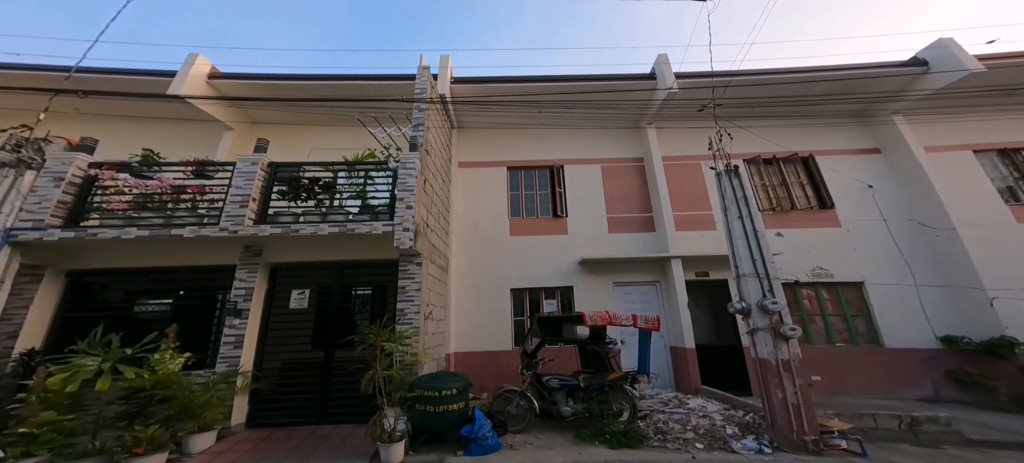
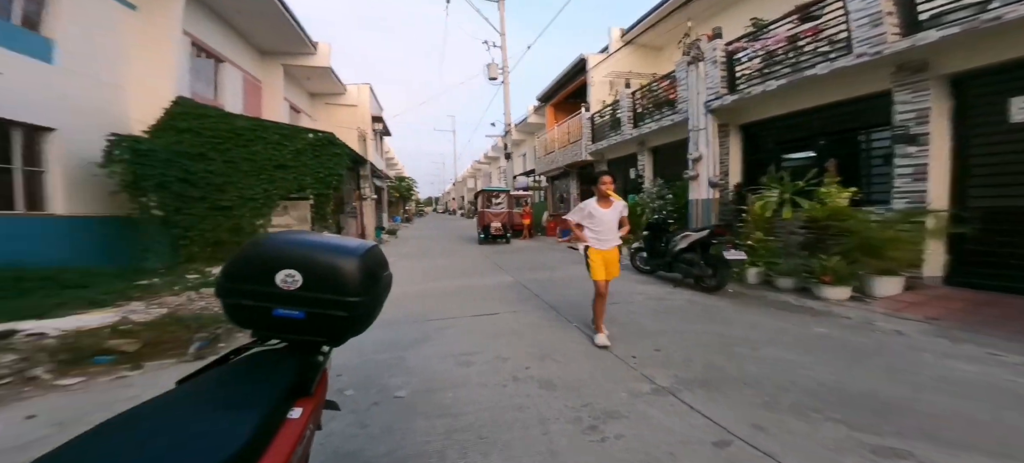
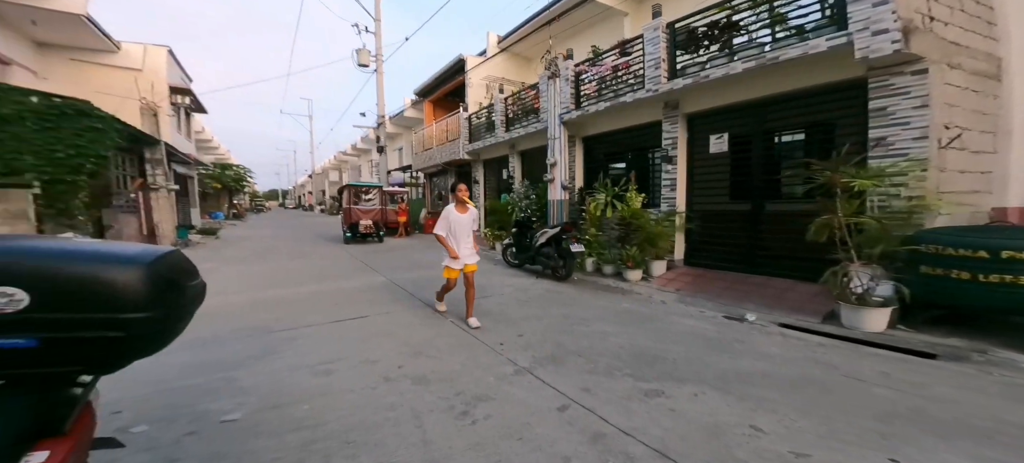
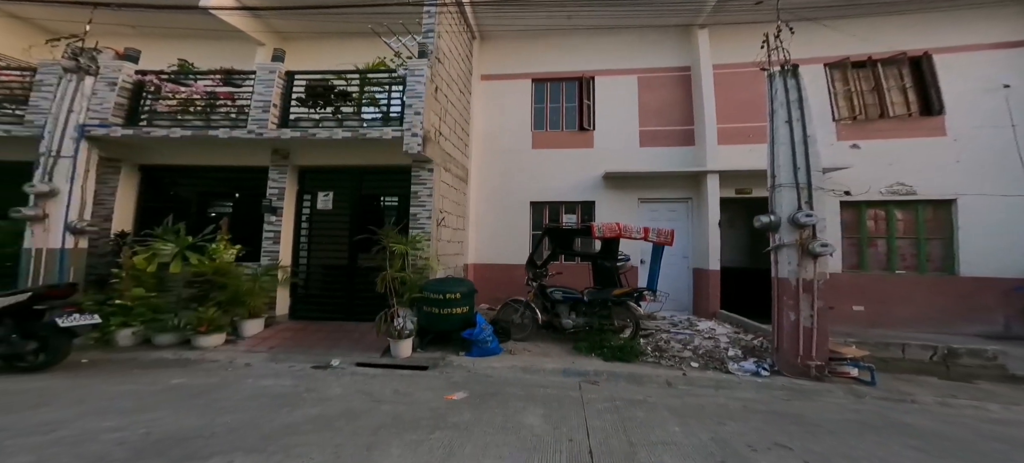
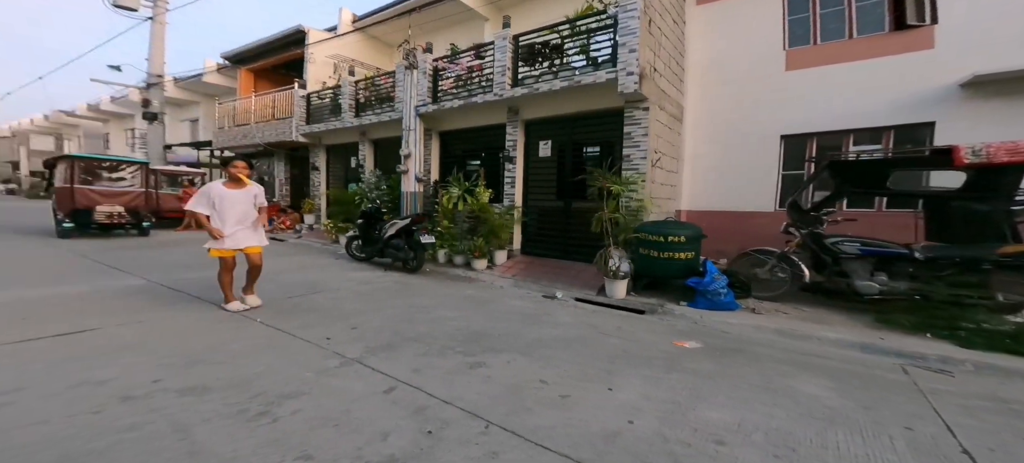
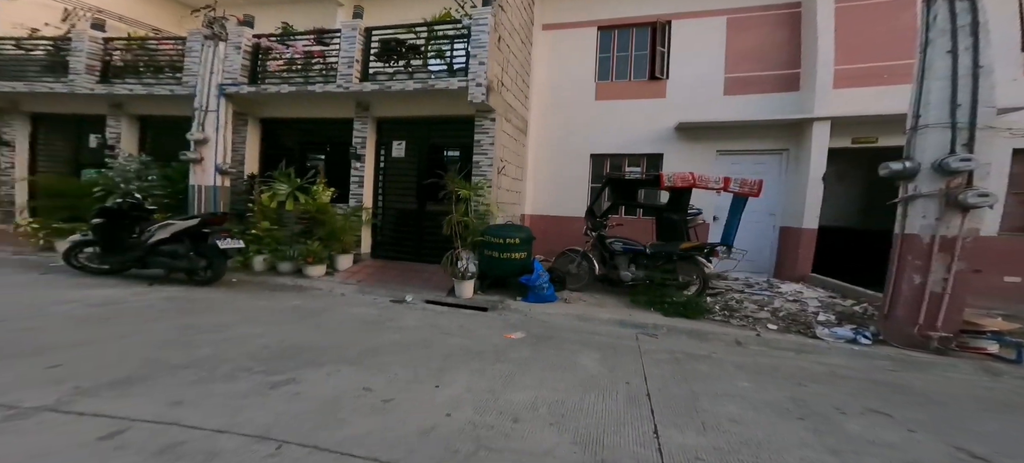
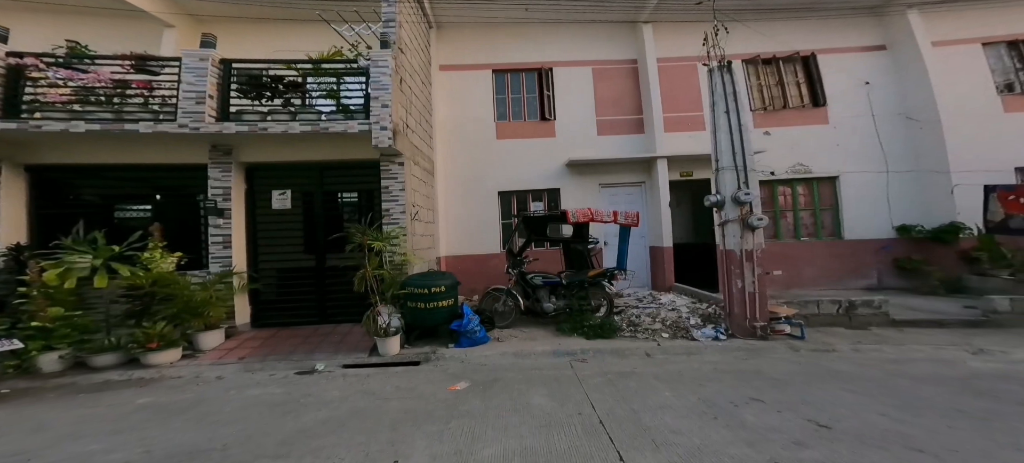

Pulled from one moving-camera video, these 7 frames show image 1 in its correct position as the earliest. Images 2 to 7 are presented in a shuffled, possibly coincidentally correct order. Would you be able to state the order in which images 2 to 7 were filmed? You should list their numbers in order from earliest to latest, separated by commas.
7, 4, 6, 5, 3, 2
